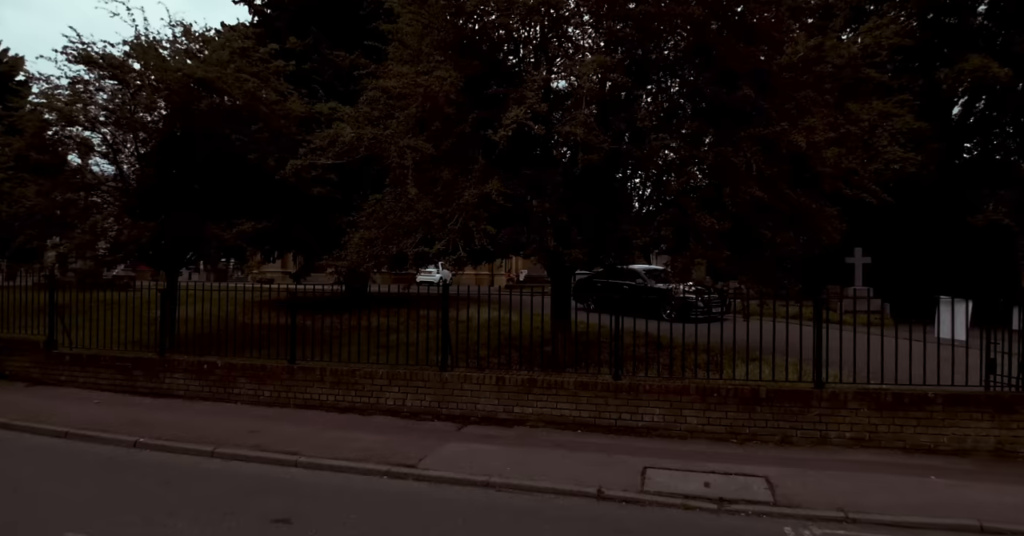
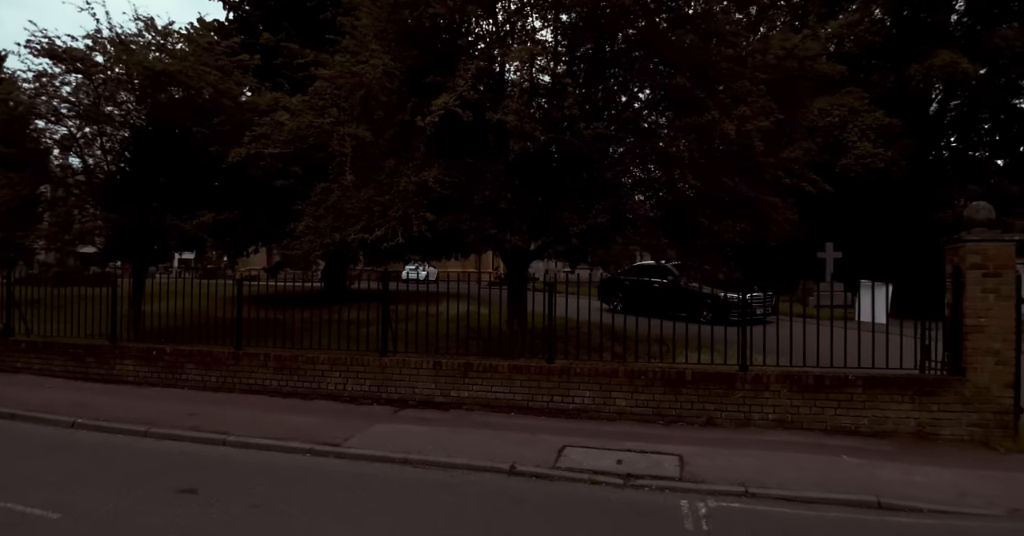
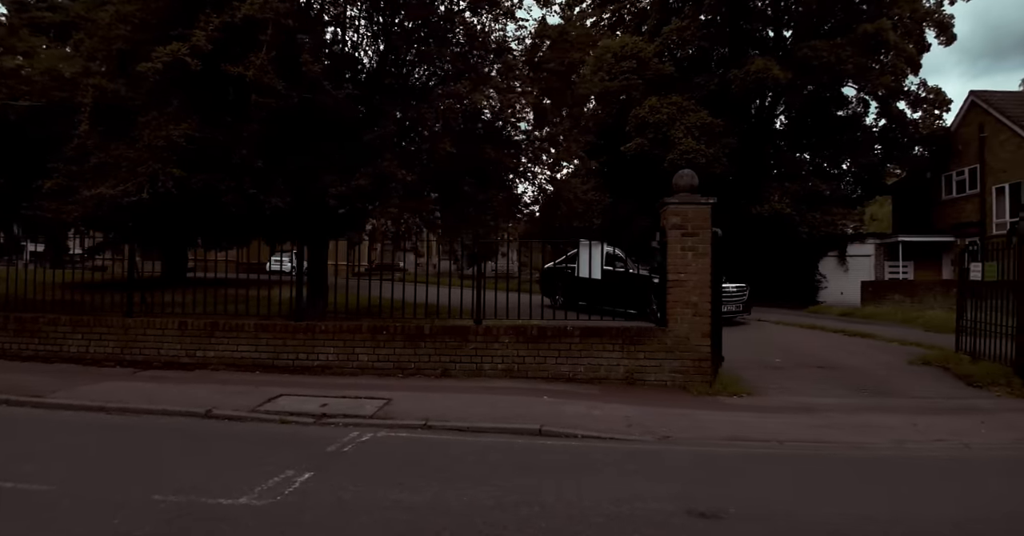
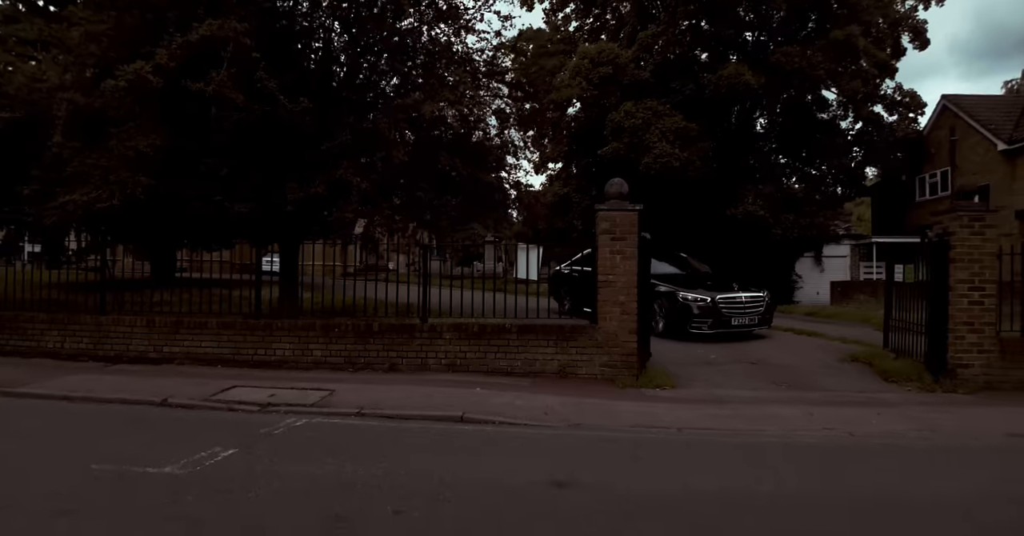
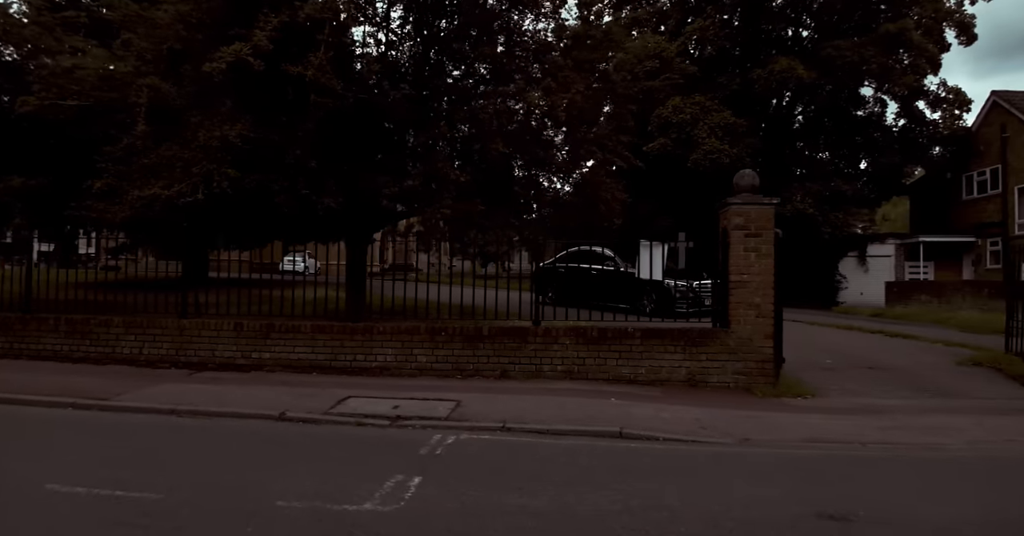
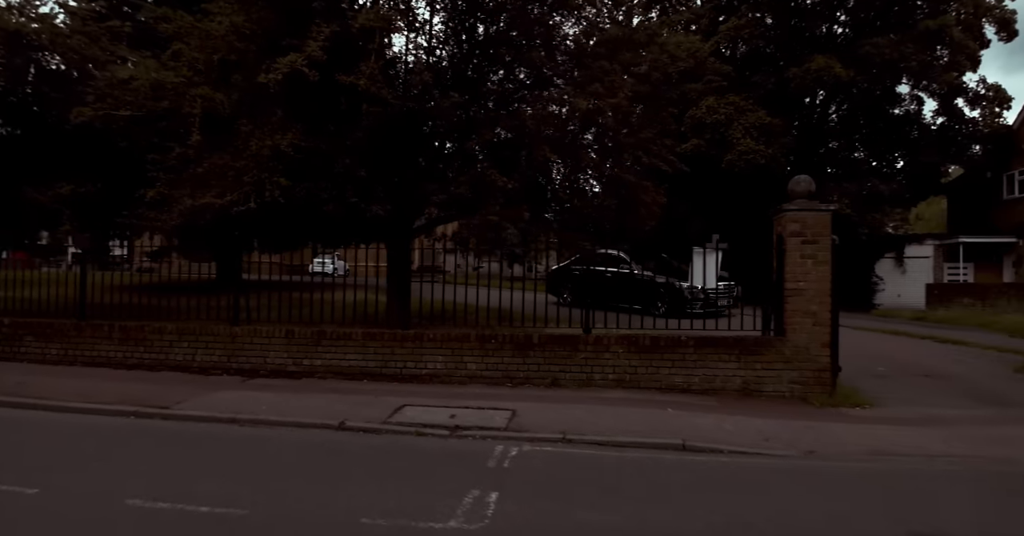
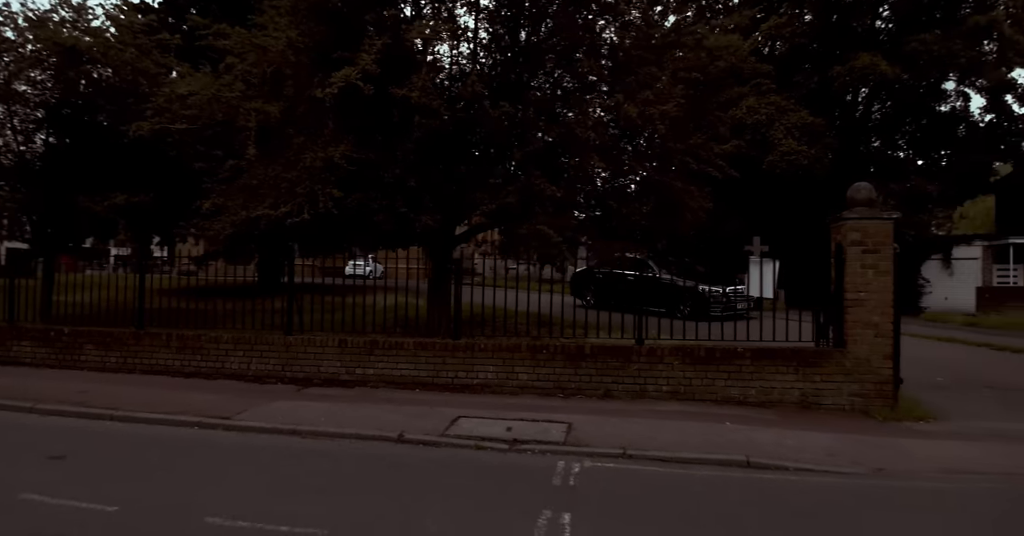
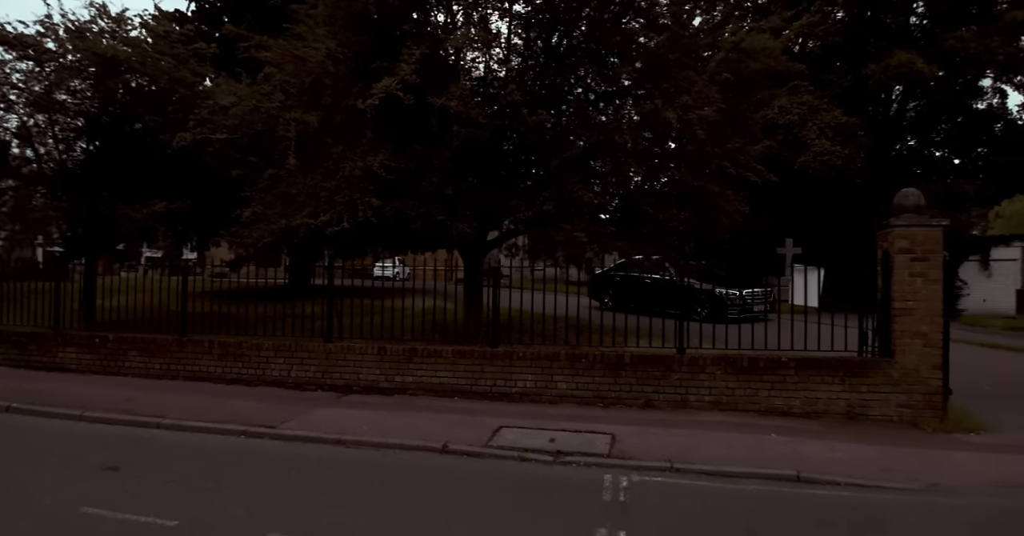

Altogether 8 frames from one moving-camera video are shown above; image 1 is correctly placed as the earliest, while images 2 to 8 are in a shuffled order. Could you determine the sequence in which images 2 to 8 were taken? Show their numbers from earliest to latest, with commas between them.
2, 8, 7, 6, 5, 3, 4
